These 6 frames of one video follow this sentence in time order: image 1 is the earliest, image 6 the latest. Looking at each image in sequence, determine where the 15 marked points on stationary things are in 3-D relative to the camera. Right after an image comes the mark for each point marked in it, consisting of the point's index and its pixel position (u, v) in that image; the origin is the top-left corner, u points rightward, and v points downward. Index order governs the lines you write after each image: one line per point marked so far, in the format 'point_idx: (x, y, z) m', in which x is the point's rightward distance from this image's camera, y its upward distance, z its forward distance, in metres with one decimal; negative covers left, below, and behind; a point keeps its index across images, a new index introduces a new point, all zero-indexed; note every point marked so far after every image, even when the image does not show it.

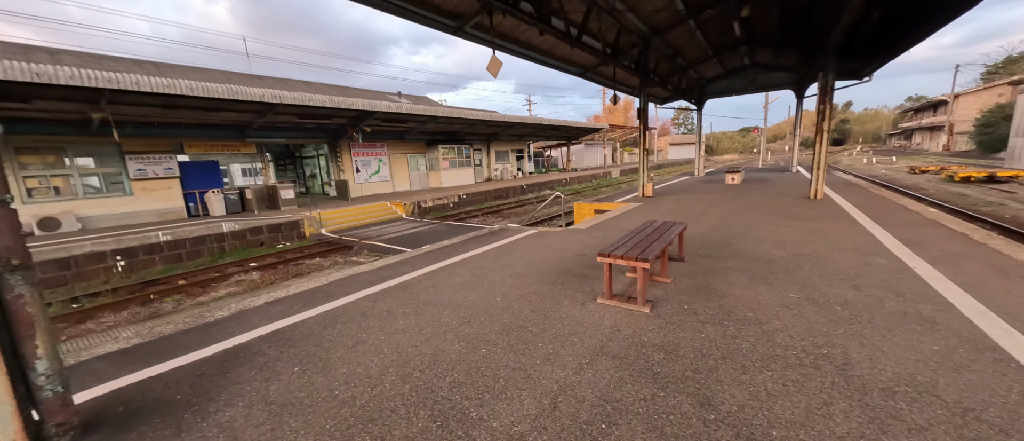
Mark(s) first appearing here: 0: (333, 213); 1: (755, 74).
0: (-6.3, +0.3, +11.9) m
1: (+10.2, +6.1, +14.1) m
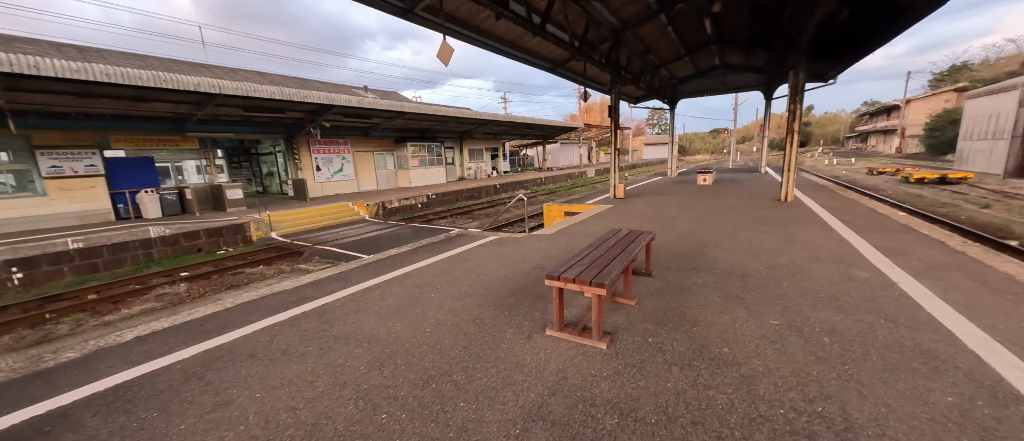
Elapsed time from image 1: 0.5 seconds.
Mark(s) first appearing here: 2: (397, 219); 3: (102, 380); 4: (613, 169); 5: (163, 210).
0: (-7.3, +0.2, +10.9) m
1: (+8.9, +6.1, +14.2) m
2: (-4.3, 0.0, +12.7) m
3: (-2.5, -1.0, +2.1) m
4: (+2.6, +1.3, +9.0) m
5: (-10.7, +0.3, +10.4) m
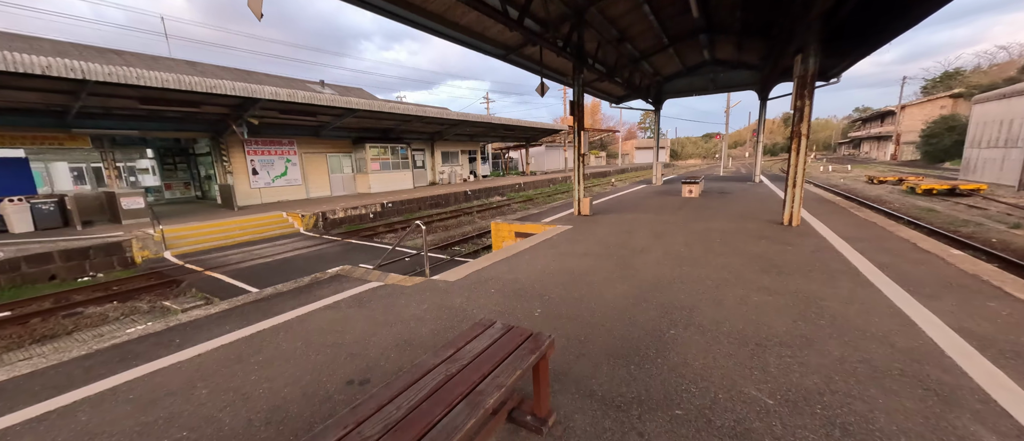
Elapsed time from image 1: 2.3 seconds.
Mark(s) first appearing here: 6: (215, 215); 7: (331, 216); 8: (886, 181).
0: (-8.6, -0.2, +9.1) m
1: (+7.6, +5.6, +12.7) m
2: (-5.6, -0.4, +10.9) m
3: (-3.6, -1.4, +0.3) m
4: (+1.4, +0.9, +7.3) m
5: (-12.0, -0.1, +8.5) m
6: (-9.6, +0.2, +10.9) m
7: (-6.2, +0.1, +11.6) m
8: (+19.4, +2.1, +17.6) m
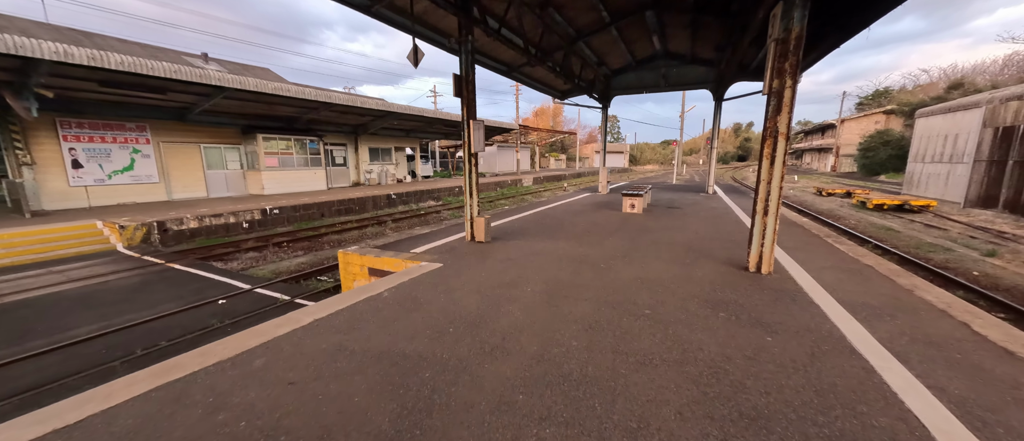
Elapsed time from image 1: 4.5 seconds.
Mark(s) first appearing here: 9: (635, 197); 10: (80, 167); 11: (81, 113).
0: (-10.8, -0.5, +5.9) m
1: (+5.1, +5.0, +11.1) m
2: (-8.0, -0.7, +8.0) m
3: (-5.0, -1.7, -2.3) m
4: (-0.6, +0.5, +5.1) m
5: (-14.1, -0.3, +5.0) m
6: (-11.9, -0.1, +7.6) m
7: (-8.6, -0.2, +8.6) m
8: (+16.3, +1.4, +17.2) m
9: (+2.8, +0.5, +7.6) m
10: (-12.1, +1.5, +9.5) m
11: (-11.8, +2.9, +9.3) m
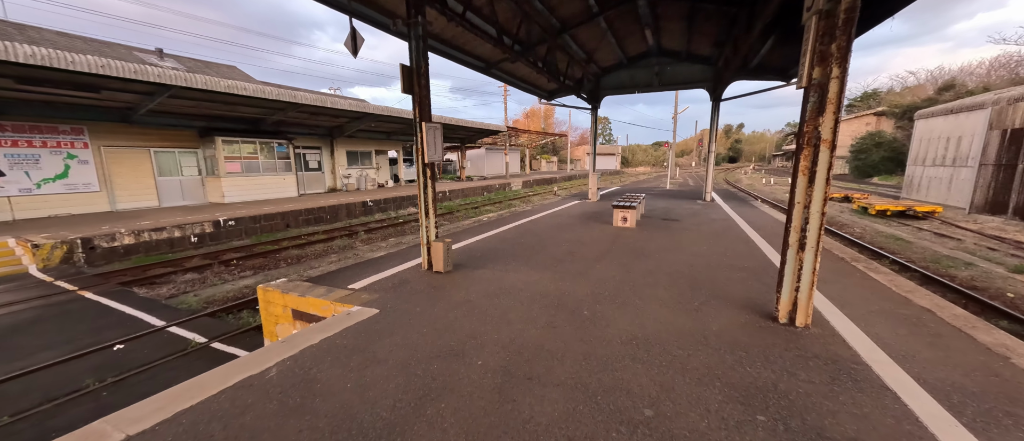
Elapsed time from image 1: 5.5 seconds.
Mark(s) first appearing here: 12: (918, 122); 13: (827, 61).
0: (-11.2, -0.9, +4.8) m
1: (+4.6, +4.7, +10.3) m
2: (-8.5, -1.1, +6.9) m
3: (-5.2, -2.0, -3.4) m
4: (-1.0, +0.2, +4.2) m
5: (-14.5, -0.7, +3.8) m
6: (-12.4, -0.4, +6.5) m
7: (-9.0, -0.5, +7.5) m
8: (+15.7, +1.1, +16.6) m
9: (+2.3, +0.3, +6.7) m
10: (-12.6, +1.1, +8.3) m
11: (-12.3, +2.6, +8.1) m
12: (+19.0, +4.6, +15.8) m
13: (+2.3, +1.1, +2.4) m
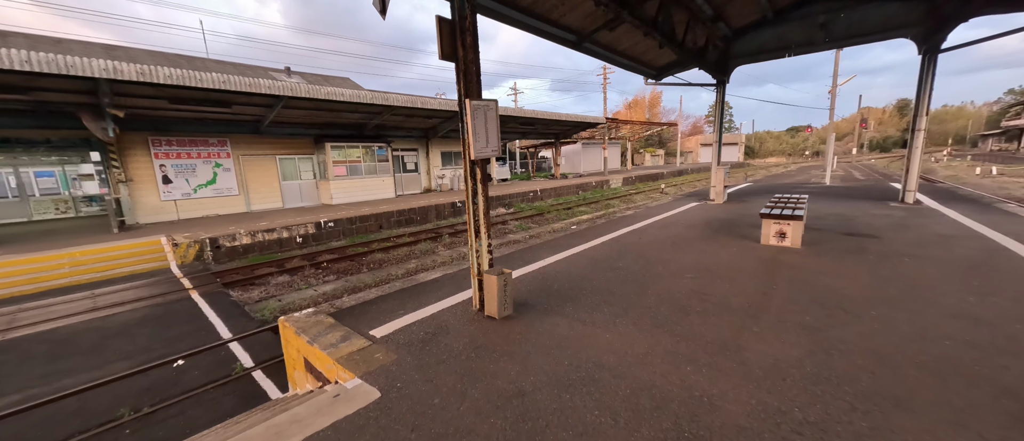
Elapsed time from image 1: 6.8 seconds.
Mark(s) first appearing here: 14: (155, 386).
0: (-9.9, -0.9, +6.4) m
1: (+6.9, +4.5, +7.2) m
2: (-6.6, -1.1, +7.7) m
3: (-6.4, -2.2, -3.1) m
4: (-0.3, 0.0, +3.0) m
5: (-13.3, -0.6, +6.4) m
6: (-10.5, -0.4, +8.3) m
7: (-7.0, -0.6, +8.4) m
8: (+19.2, +0.7, +10.2) m
9: (+3.6, 0.0, +4.5) m
10: (-10.2, +1.2, +10.1) m
11: (-10.0, +2.6, +9.9) m
12: (+22.2, +4.2, +8.5) m
13: (+2.4, +0.9, +0.4) m
14: (-3.8, -1.8, +3.6) m
